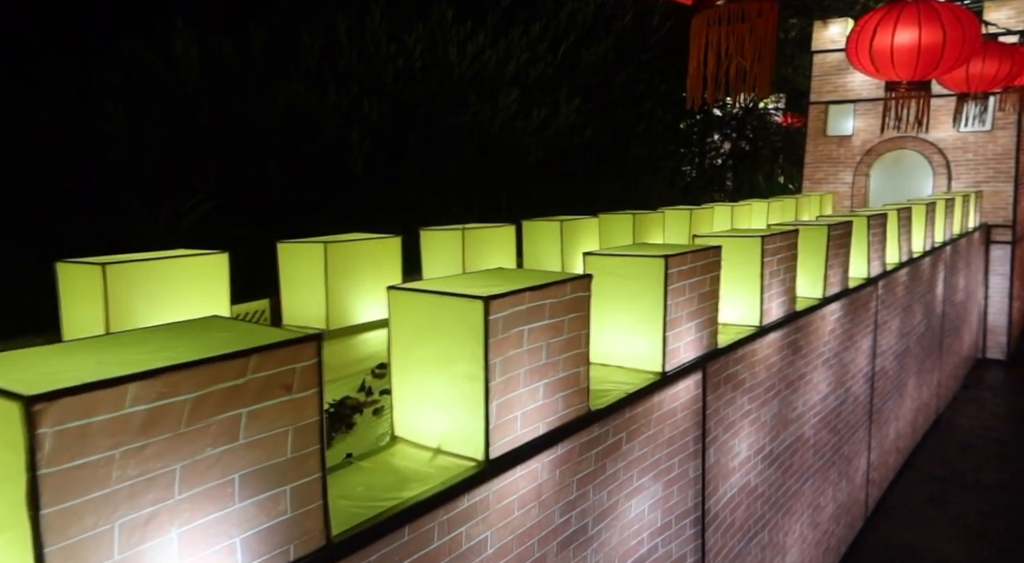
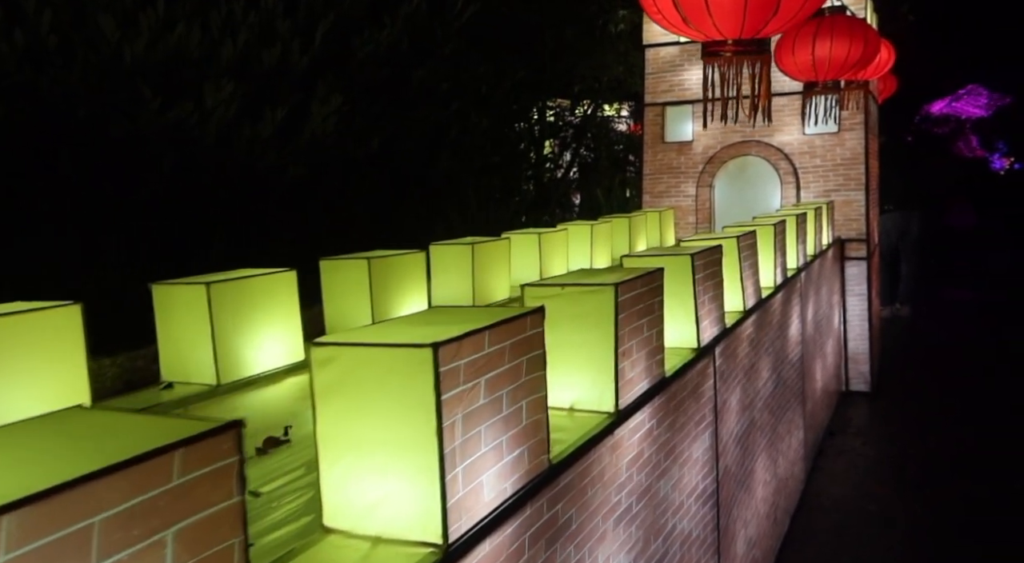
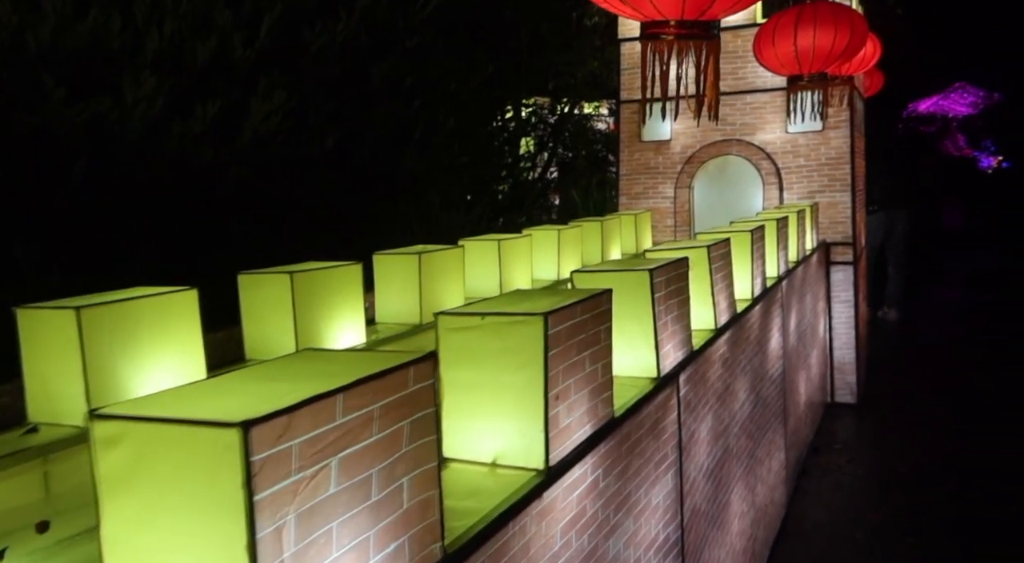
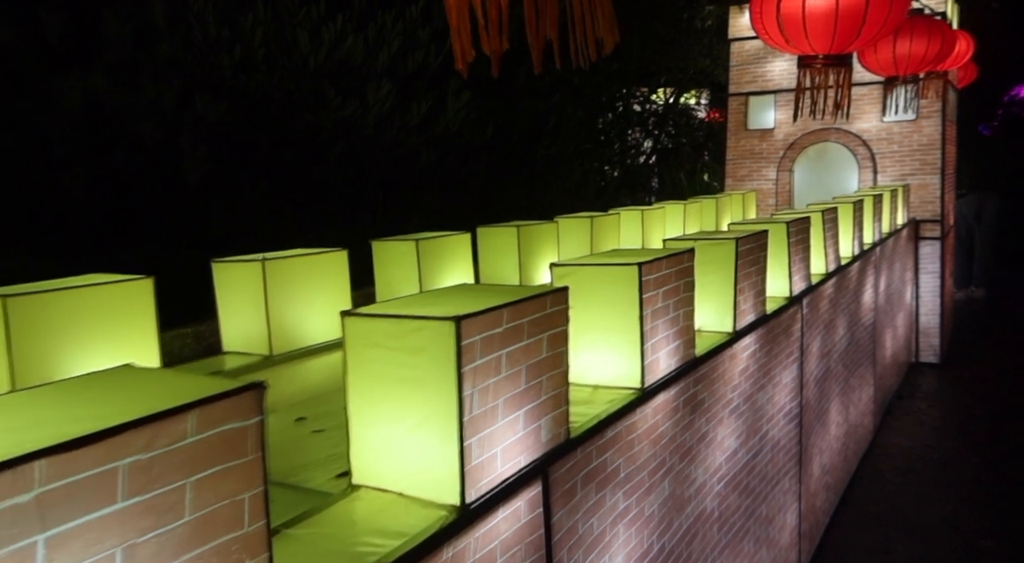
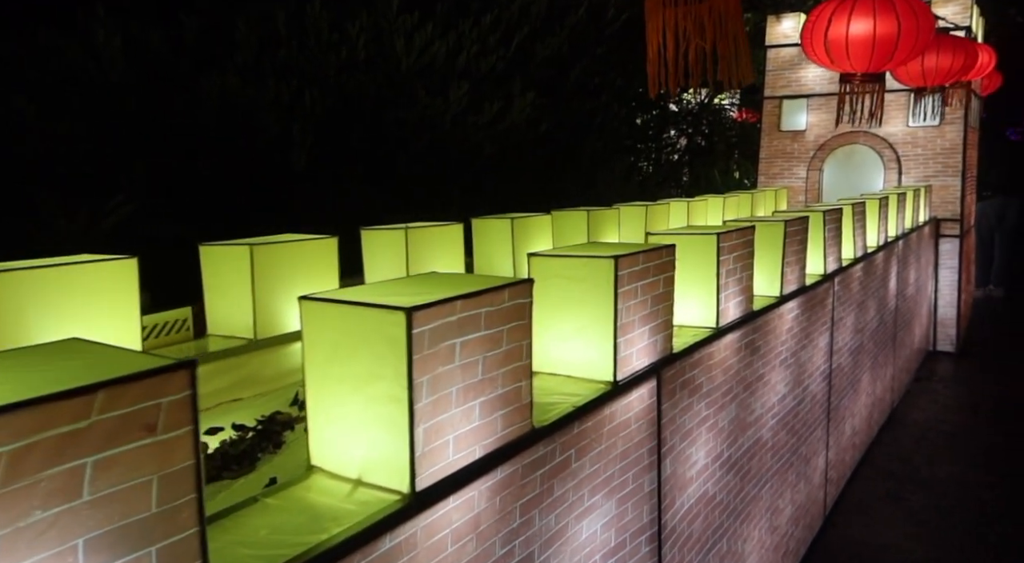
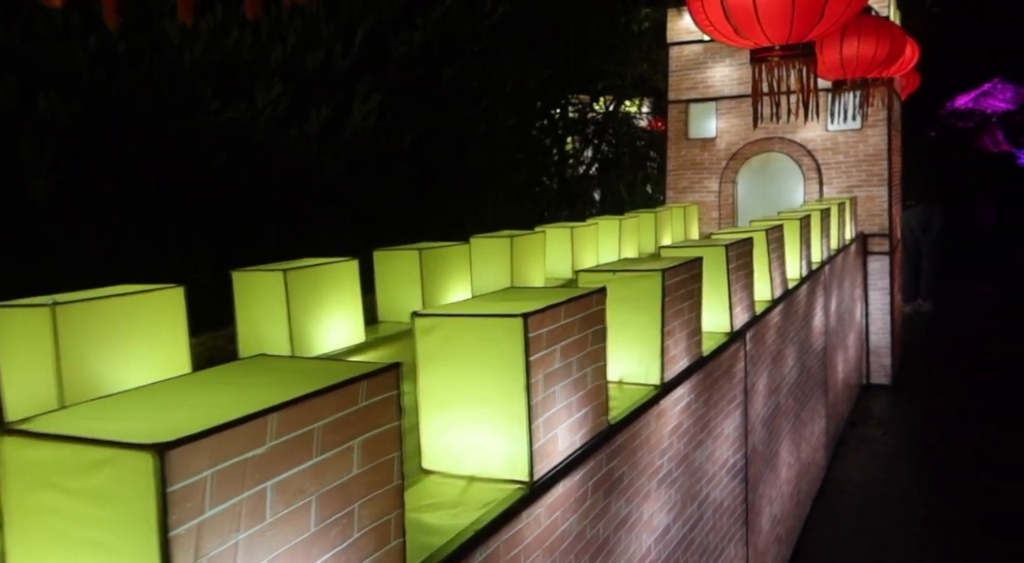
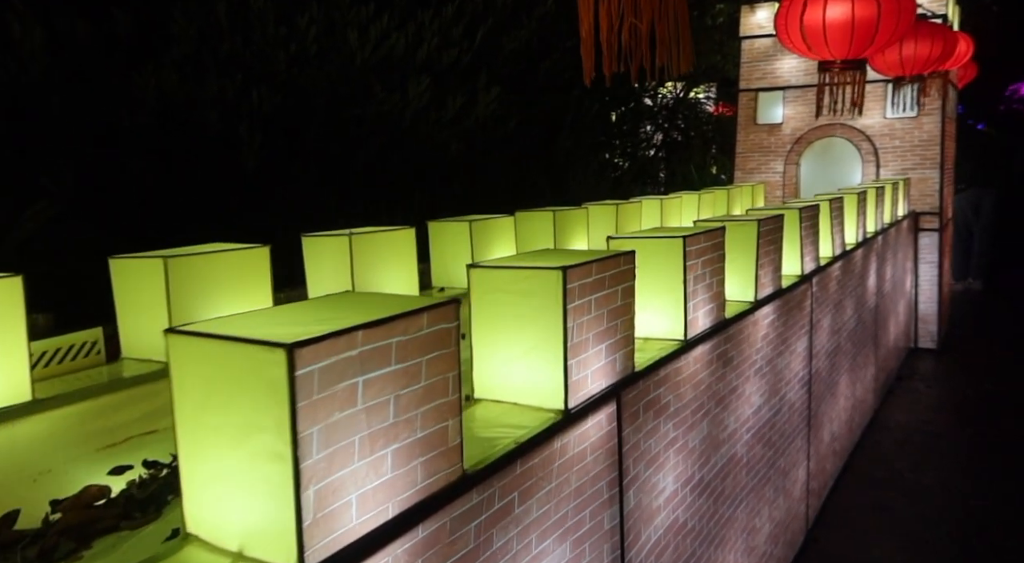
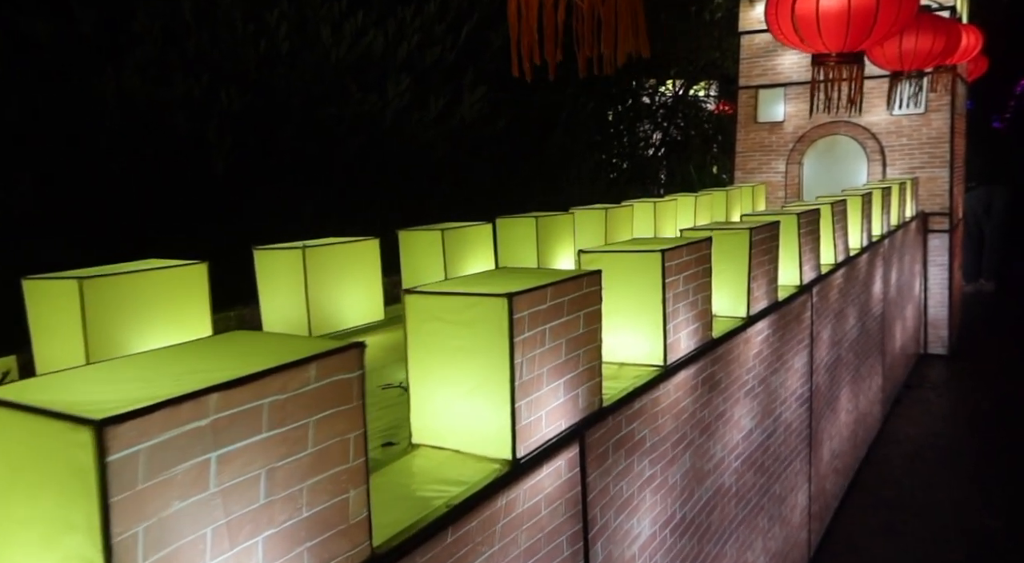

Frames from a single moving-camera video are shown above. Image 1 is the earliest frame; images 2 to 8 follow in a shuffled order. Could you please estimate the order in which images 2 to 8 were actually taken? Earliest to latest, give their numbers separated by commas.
5, 7, 8, 4, 6, 2, 3
